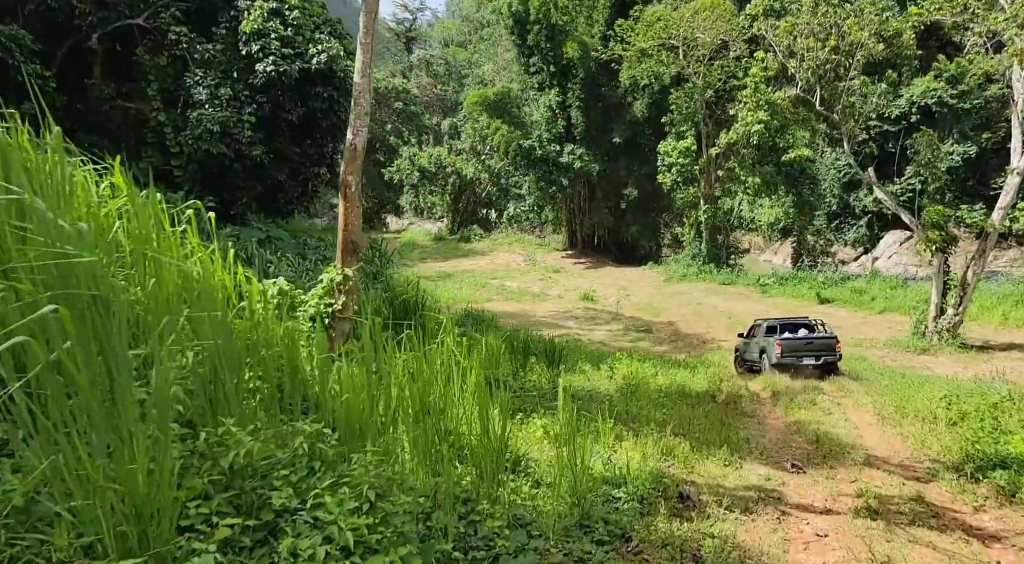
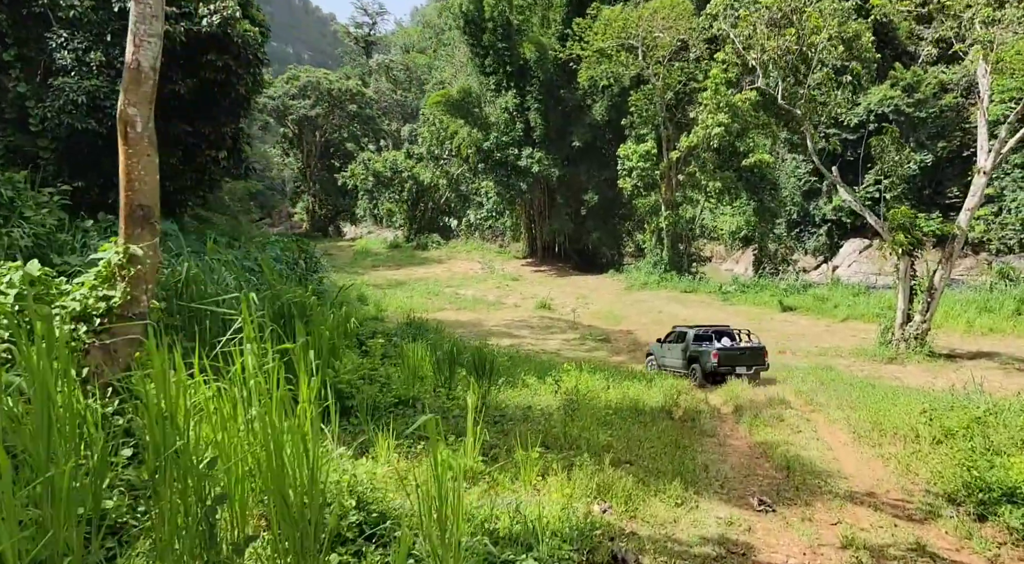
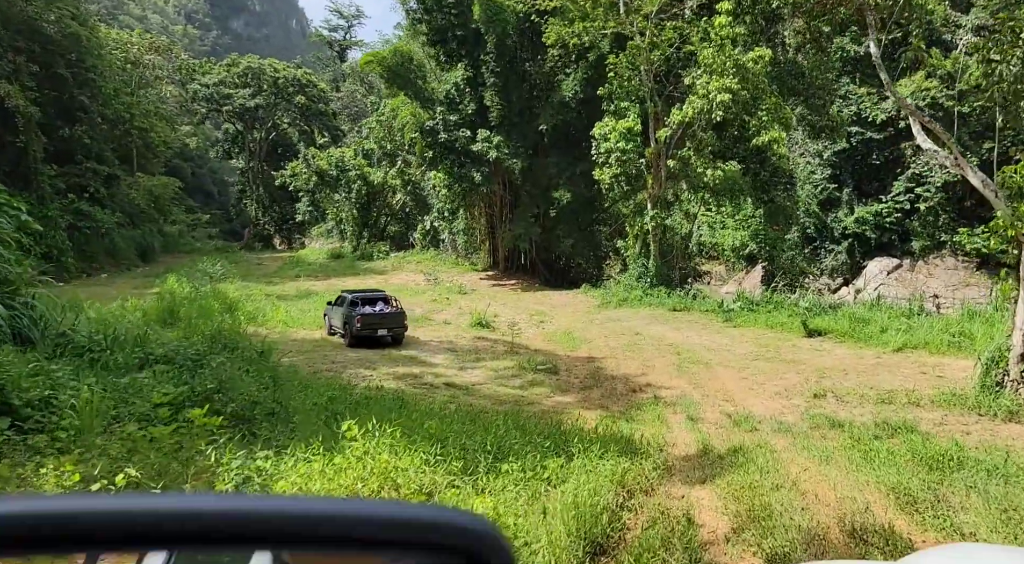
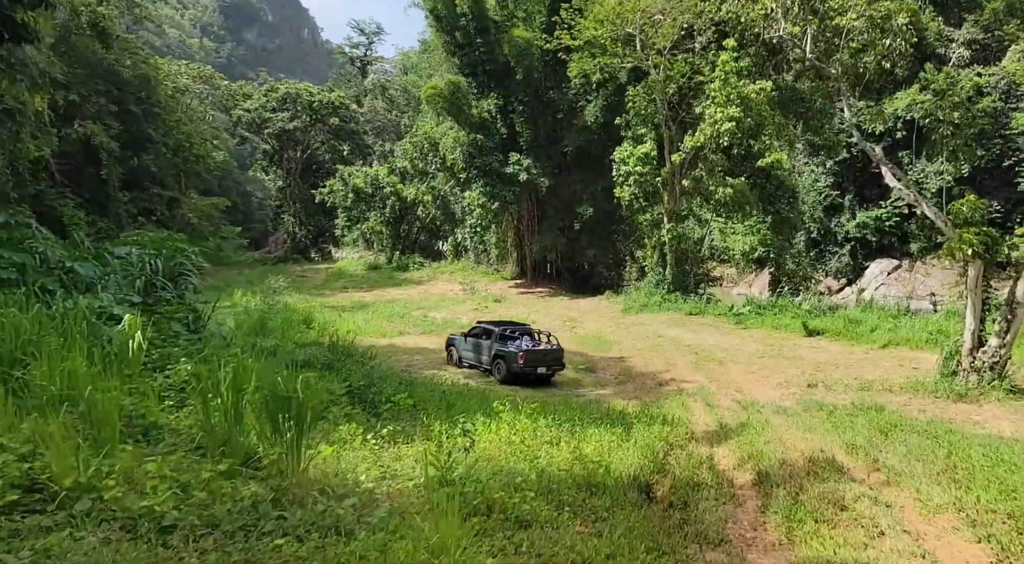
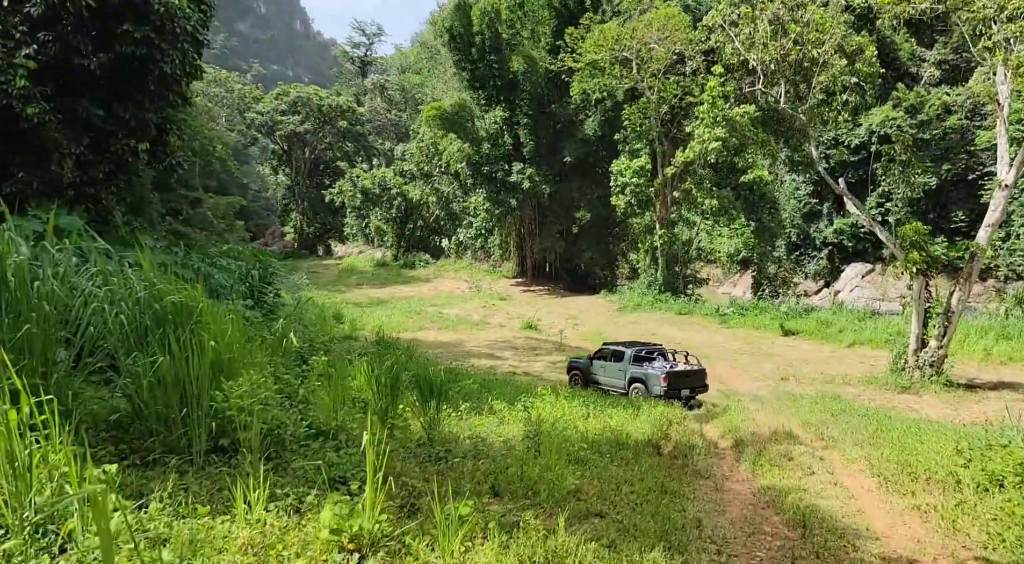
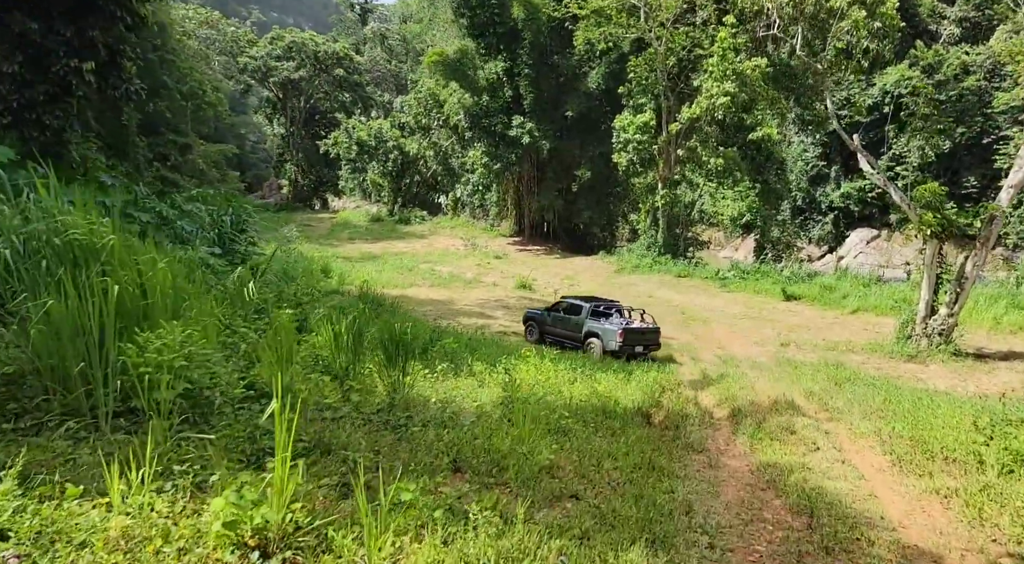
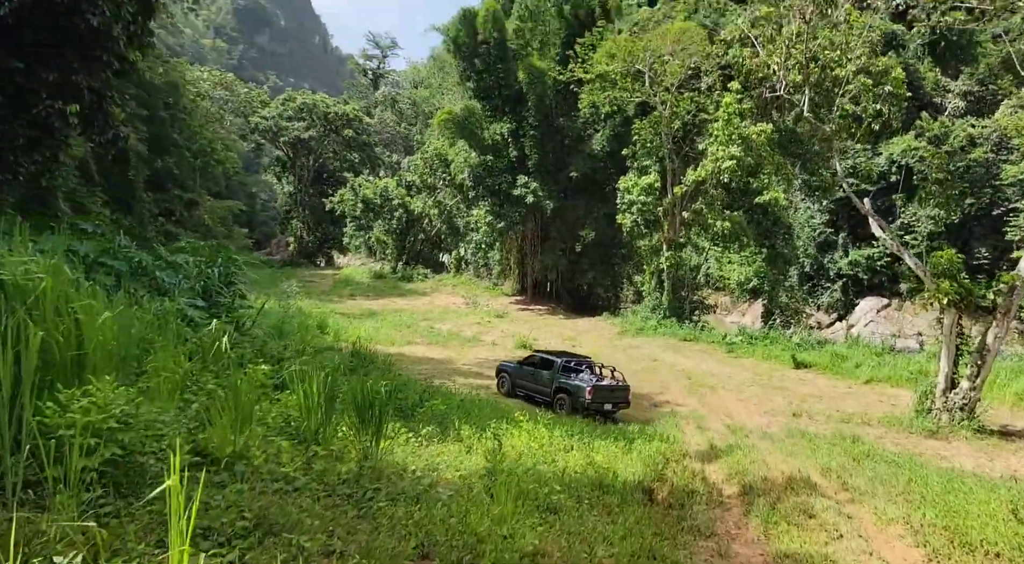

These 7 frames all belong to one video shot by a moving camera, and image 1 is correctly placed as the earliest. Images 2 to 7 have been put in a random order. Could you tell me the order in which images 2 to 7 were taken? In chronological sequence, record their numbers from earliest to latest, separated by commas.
2, 5, 6, 7, 4, 3
